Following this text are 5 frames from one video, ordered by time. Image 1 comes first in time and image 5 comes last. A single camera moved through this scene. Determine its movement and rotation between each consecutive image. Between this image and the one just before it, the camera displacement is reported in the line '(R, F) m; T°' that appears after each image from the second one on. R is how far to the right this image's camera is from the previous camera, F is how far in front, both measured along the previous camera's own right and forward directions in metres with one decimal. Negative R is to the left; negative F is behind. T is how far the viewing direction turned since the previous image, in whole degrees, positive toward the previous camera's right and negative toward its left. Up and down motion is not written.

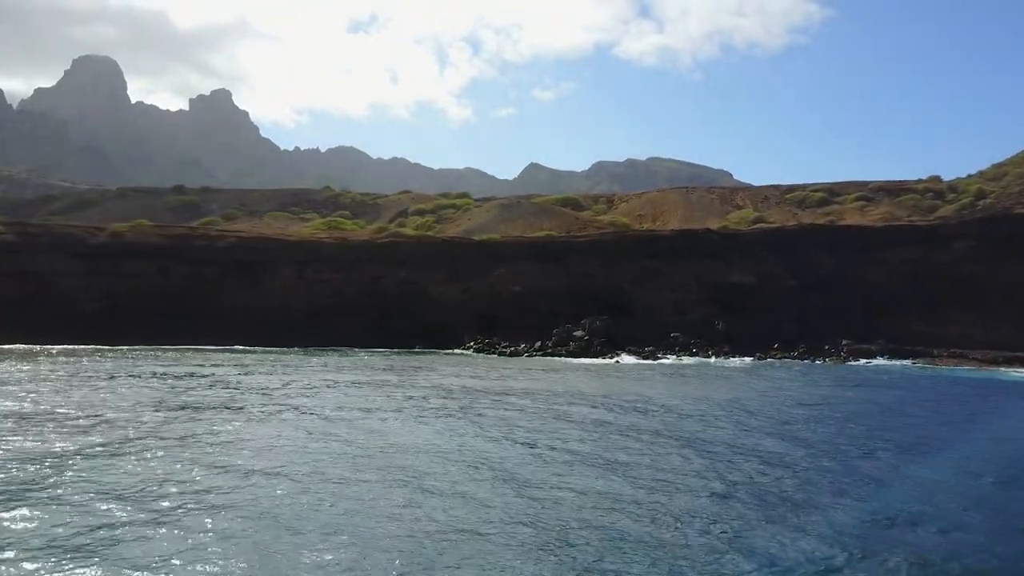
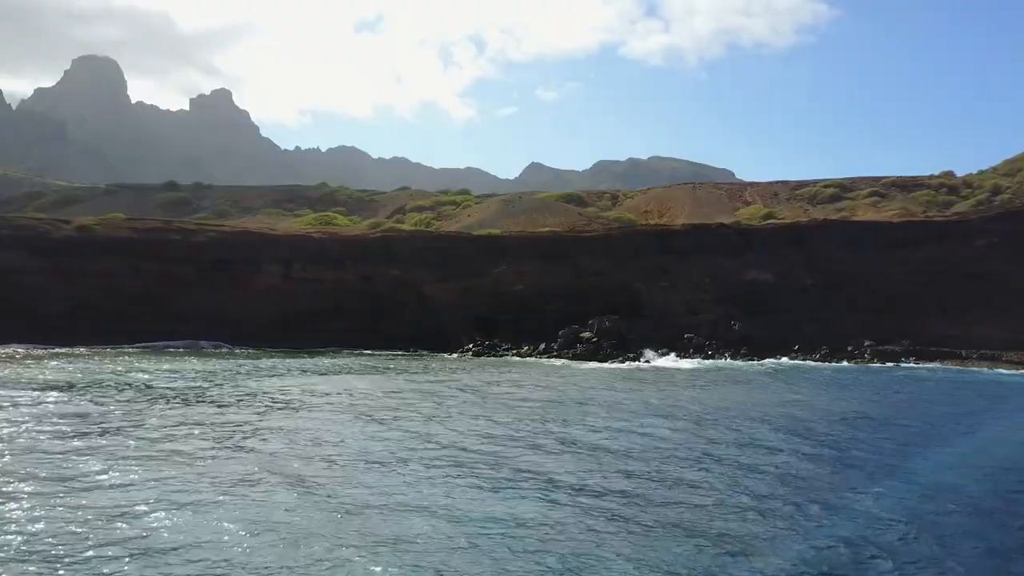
(0.0, +2.5) m; 0°
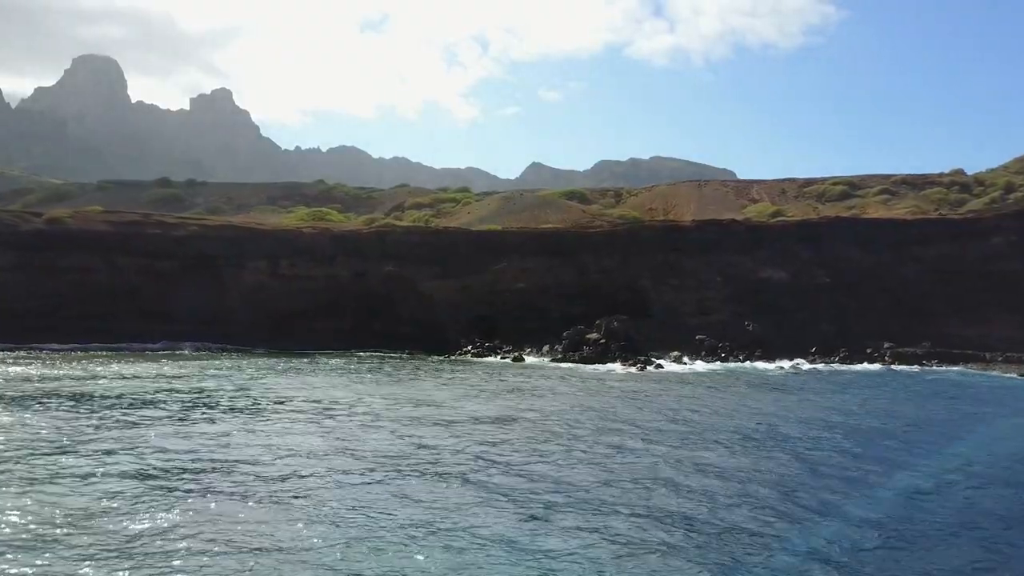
(0.0, +2.0) m; 0°
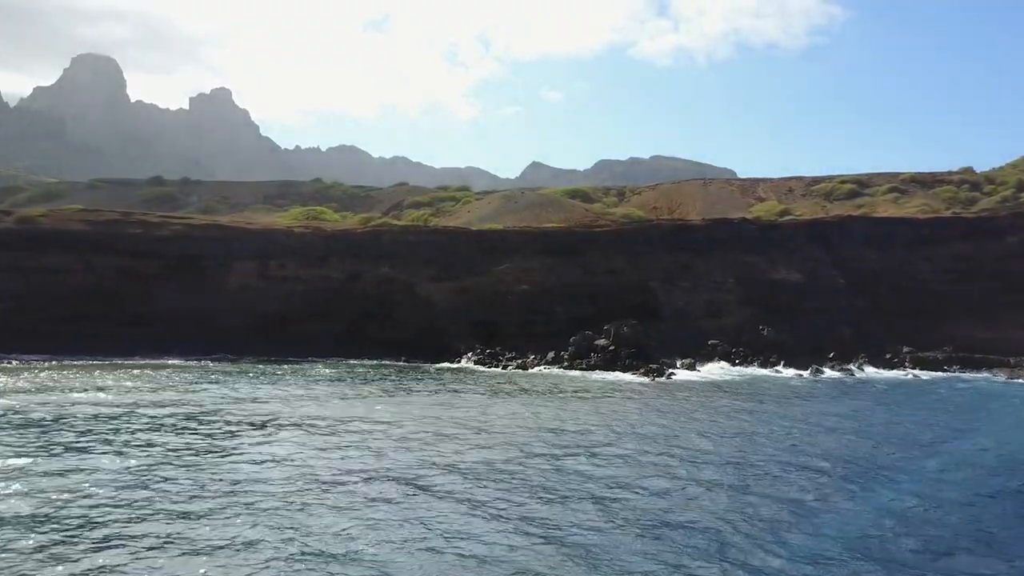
(-0.1, +1.7) m; 0°
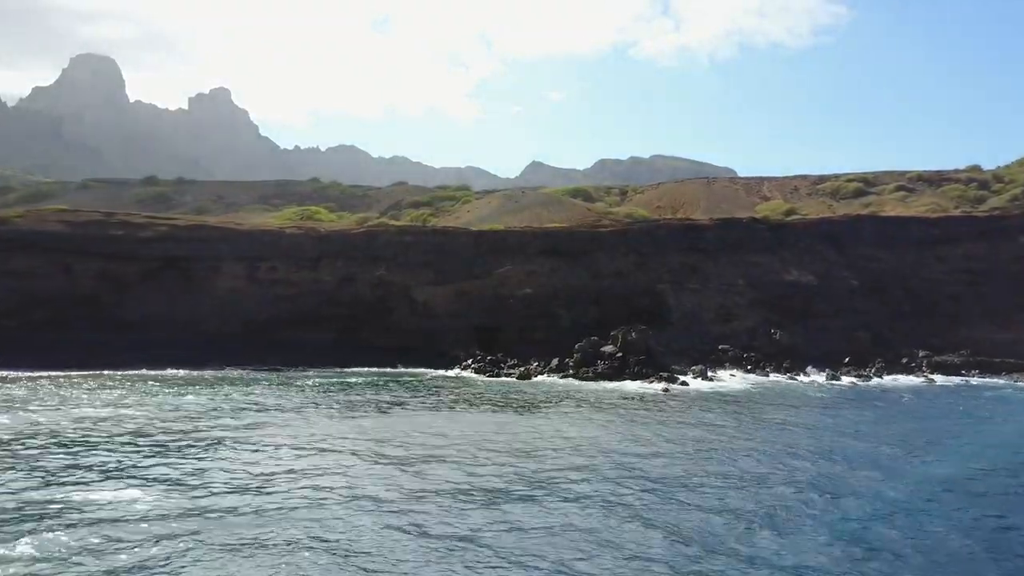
(-0.1, +1.4) m; 0°
